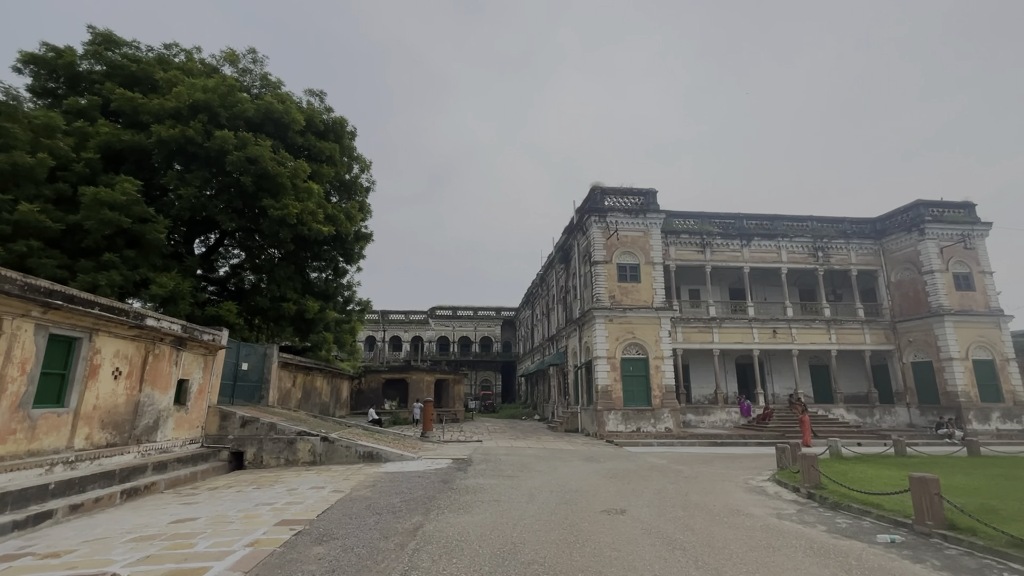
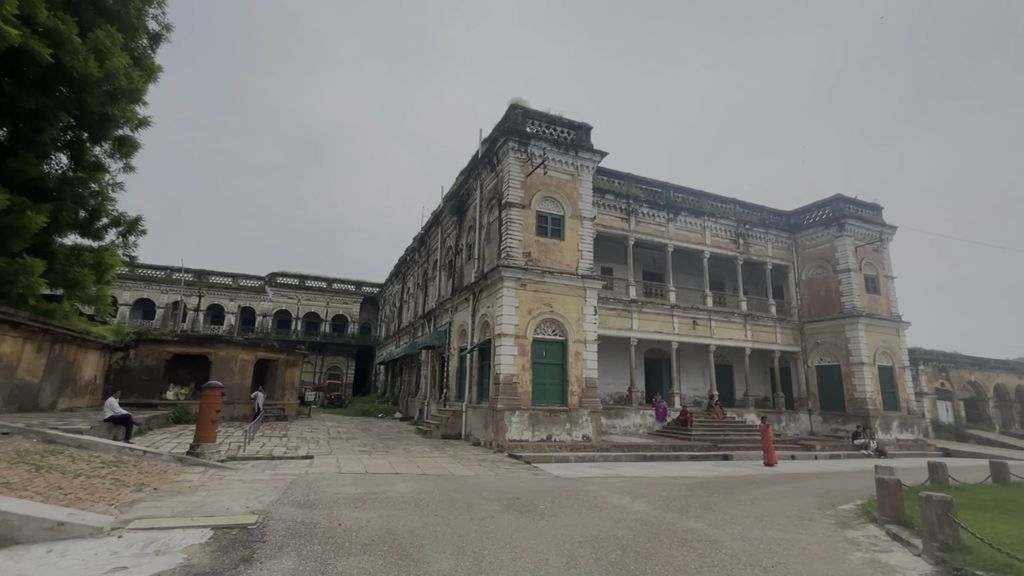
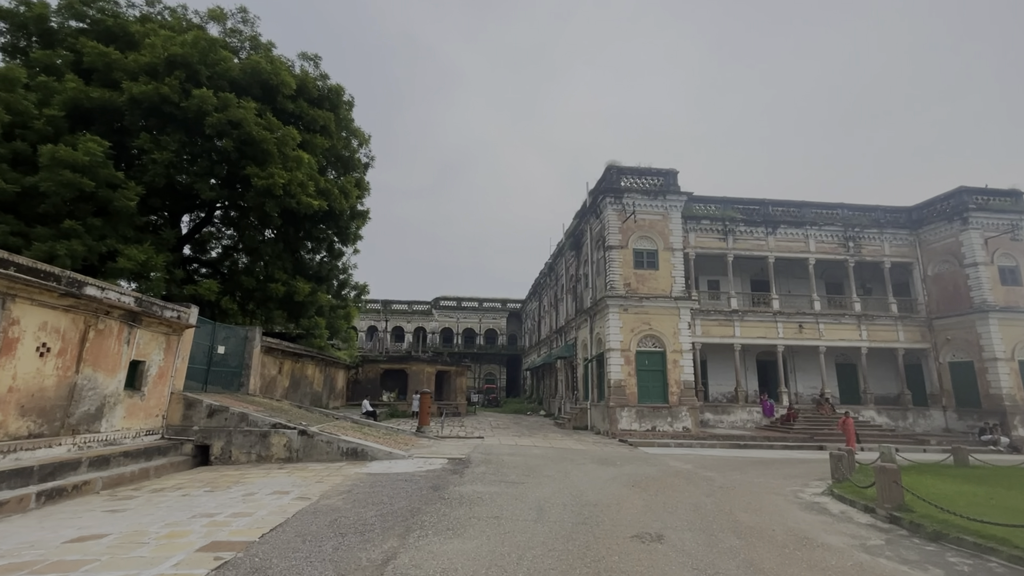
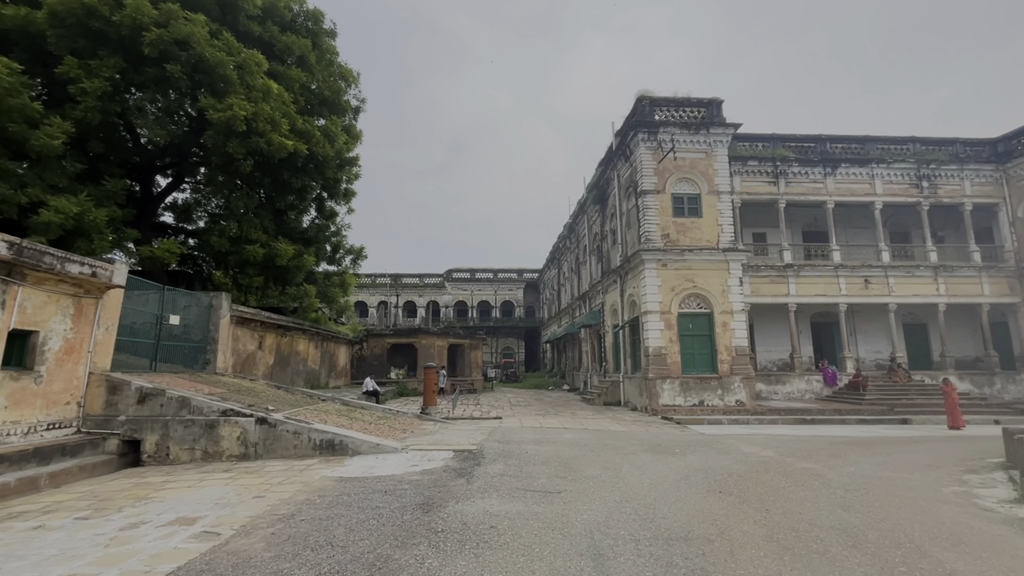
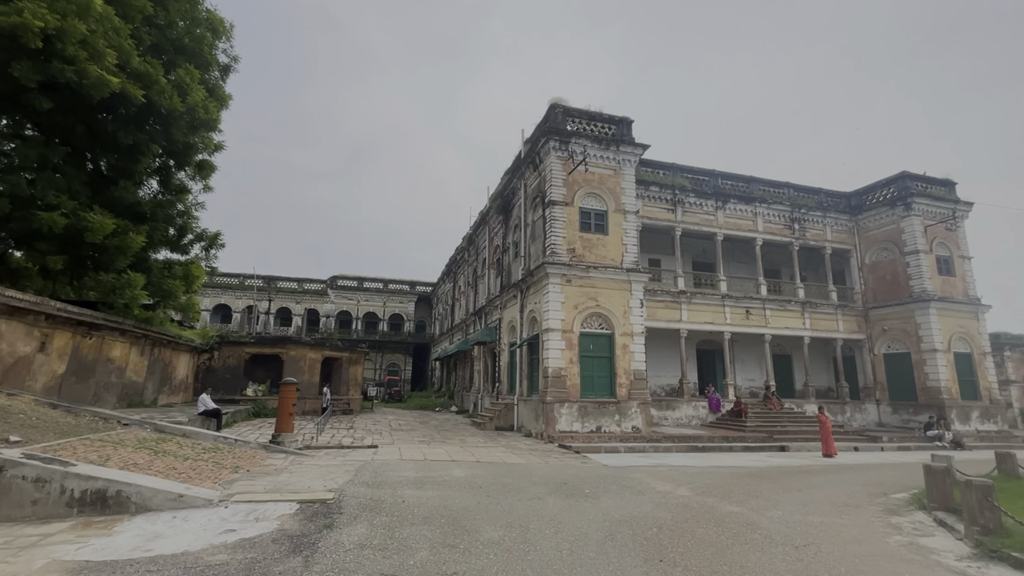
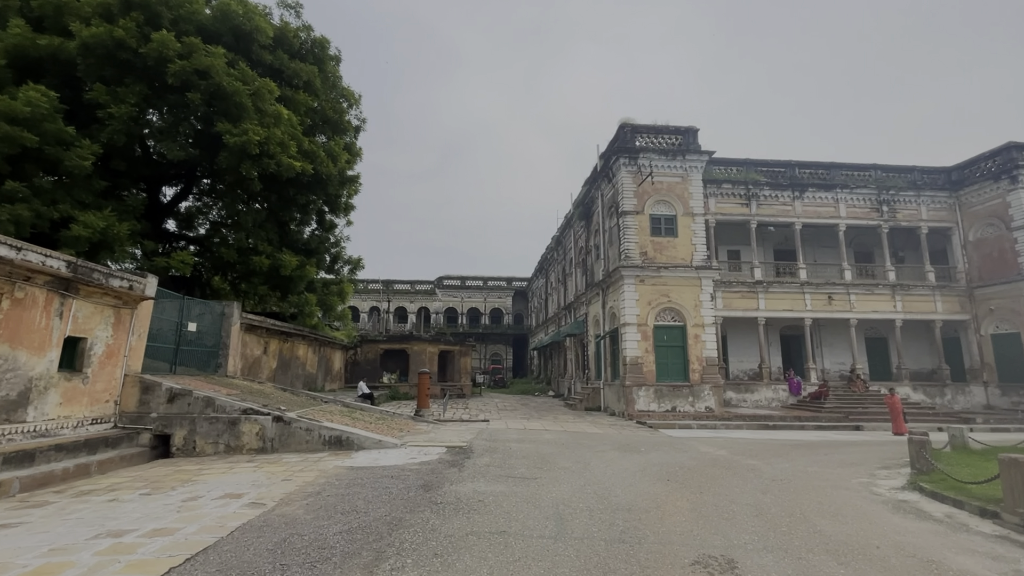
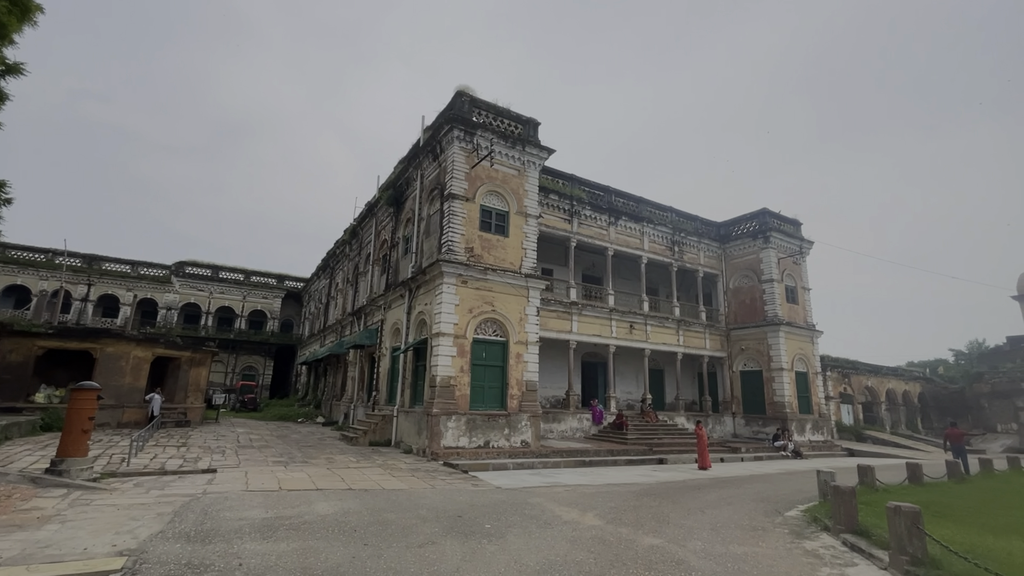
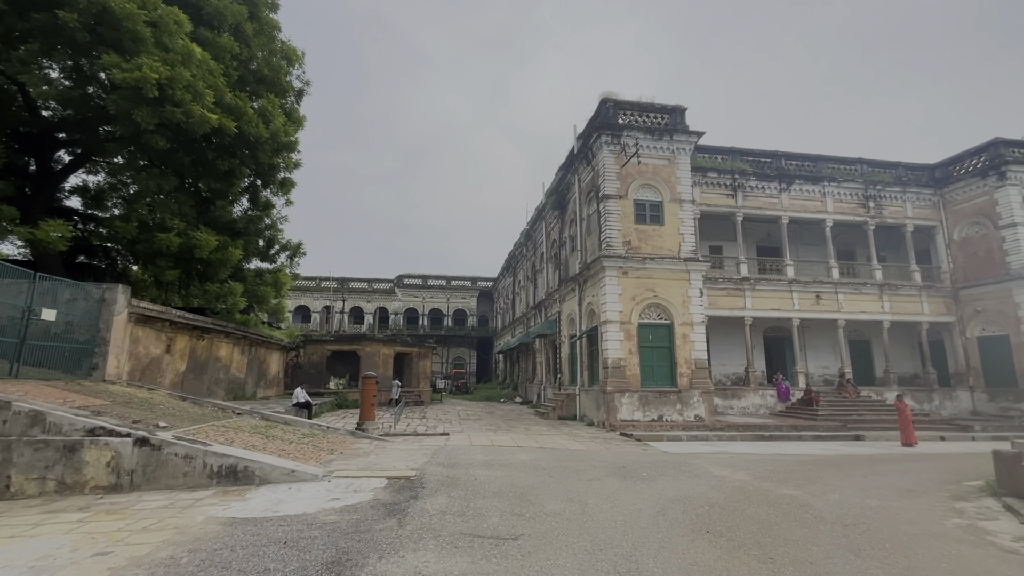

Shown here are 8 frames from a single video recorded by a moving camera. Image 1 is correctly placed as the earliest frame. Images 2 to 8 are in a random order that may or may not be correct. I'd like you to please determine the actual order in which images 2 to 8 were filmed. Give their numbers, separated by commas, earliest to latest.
3, 6, 4, 8, 5, 2, 7
